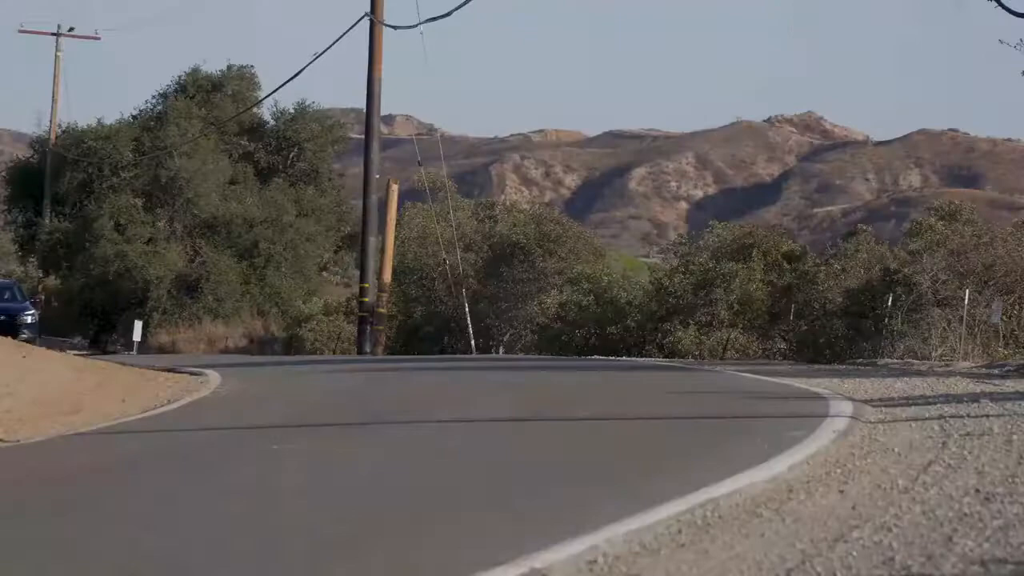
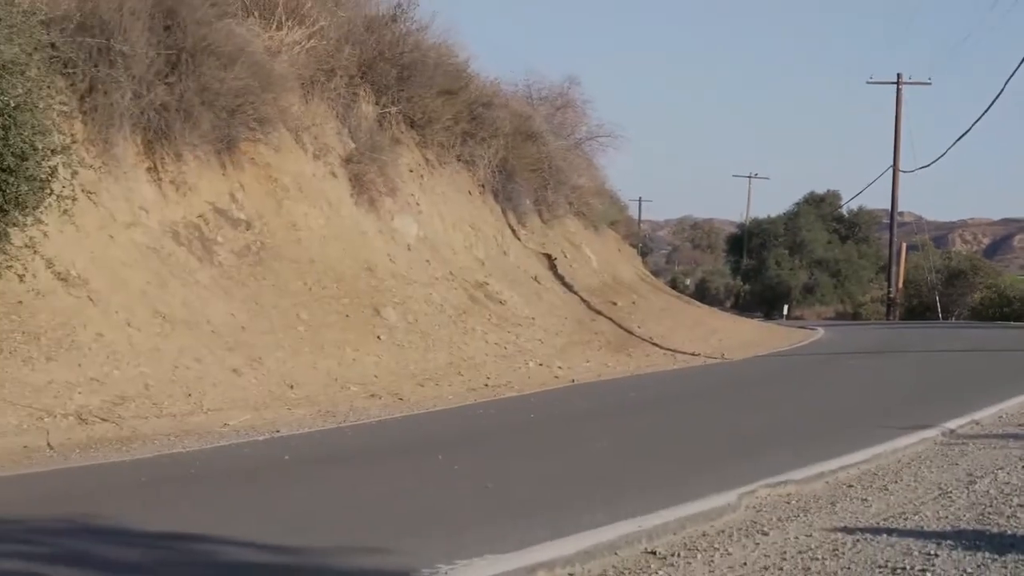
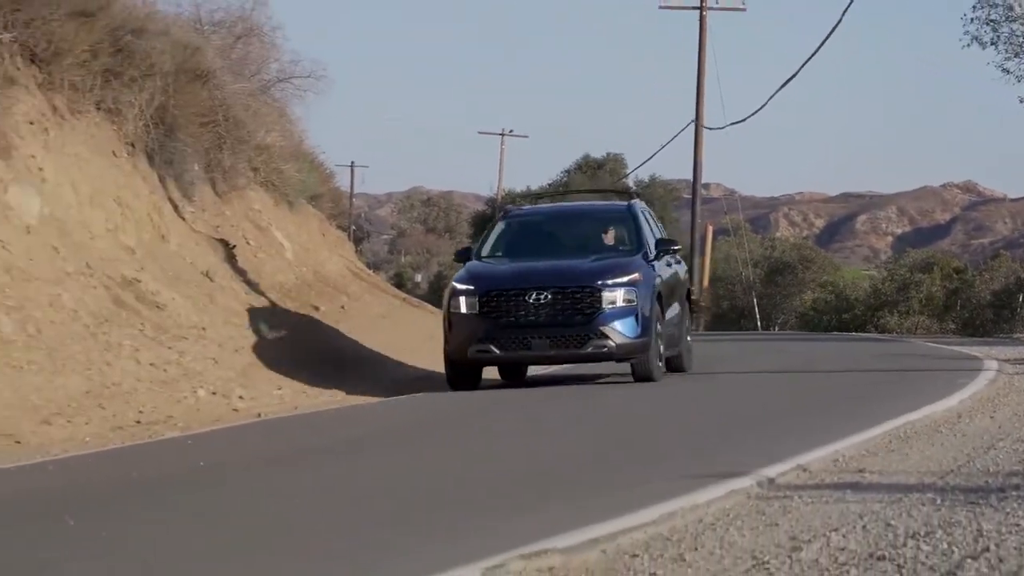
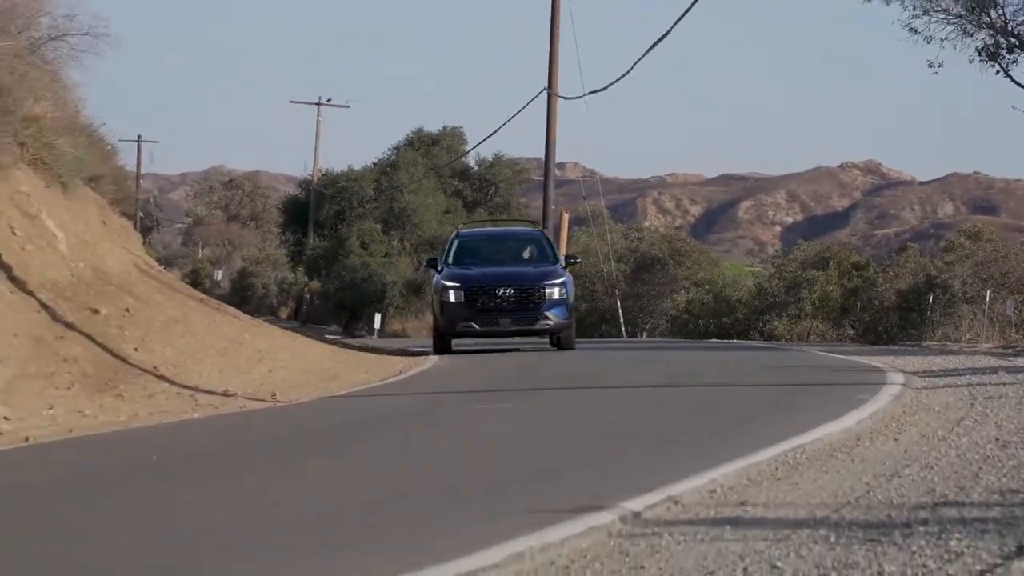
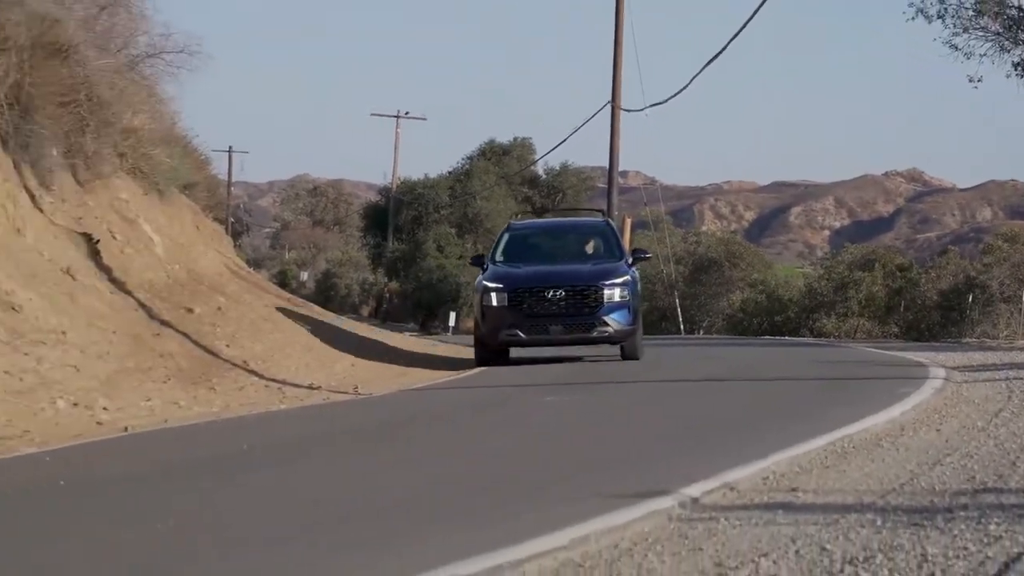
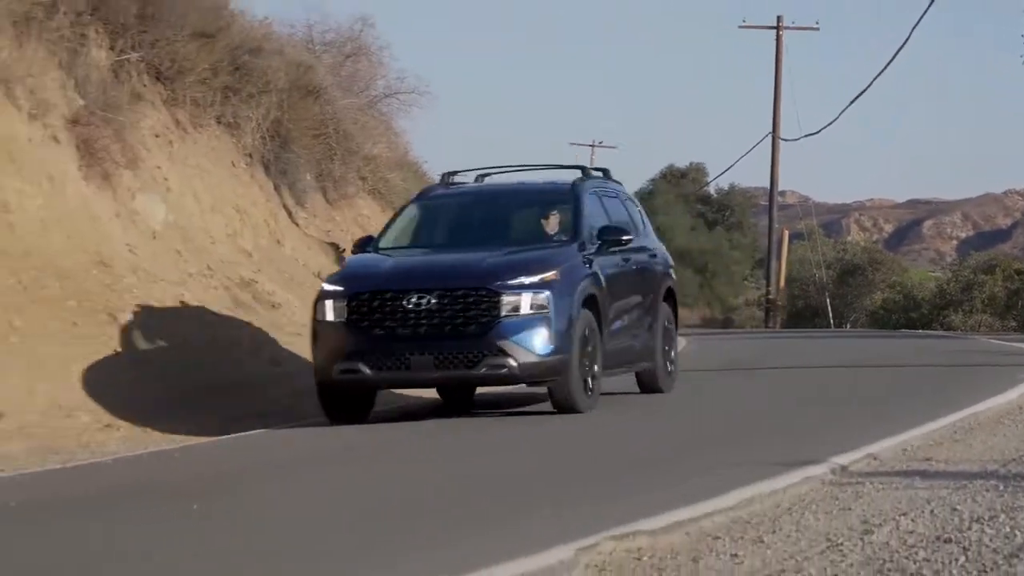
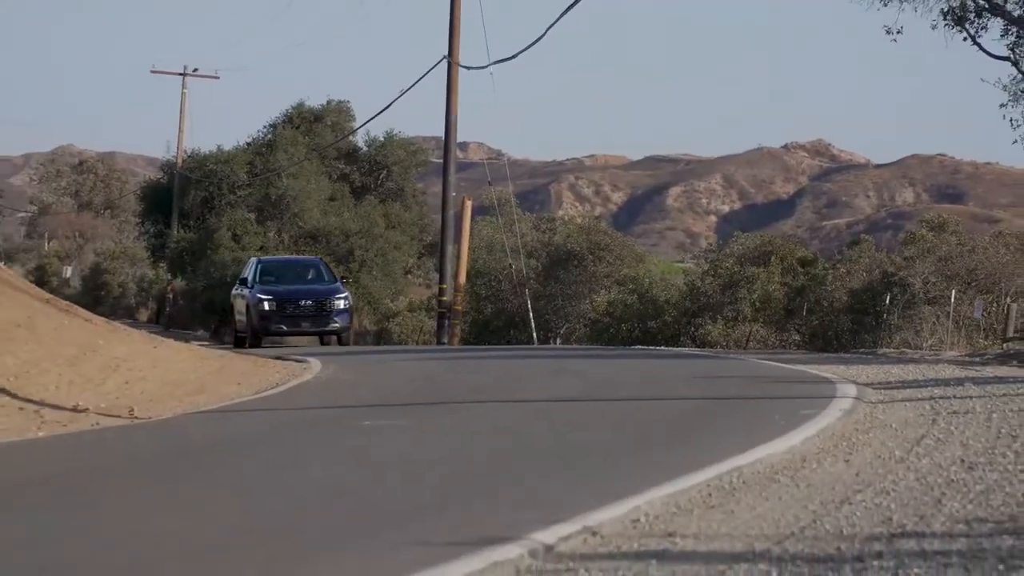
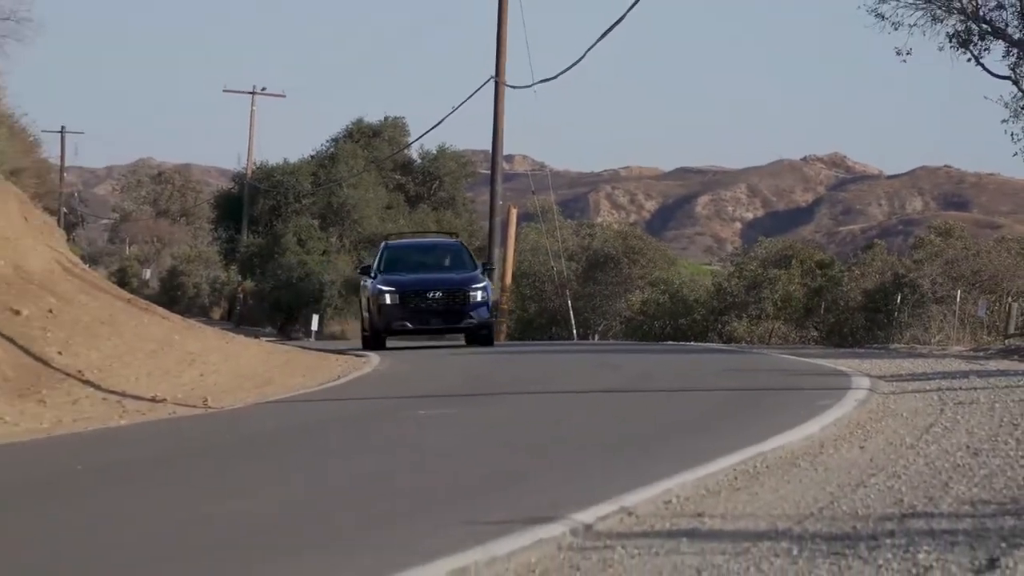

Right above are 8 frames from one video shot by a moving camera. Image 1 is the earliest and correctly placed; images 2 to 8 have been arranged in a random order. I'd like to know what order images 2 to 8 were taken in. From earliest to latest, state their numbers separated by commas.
7, 8, 4, 5, 3, 6, 2
